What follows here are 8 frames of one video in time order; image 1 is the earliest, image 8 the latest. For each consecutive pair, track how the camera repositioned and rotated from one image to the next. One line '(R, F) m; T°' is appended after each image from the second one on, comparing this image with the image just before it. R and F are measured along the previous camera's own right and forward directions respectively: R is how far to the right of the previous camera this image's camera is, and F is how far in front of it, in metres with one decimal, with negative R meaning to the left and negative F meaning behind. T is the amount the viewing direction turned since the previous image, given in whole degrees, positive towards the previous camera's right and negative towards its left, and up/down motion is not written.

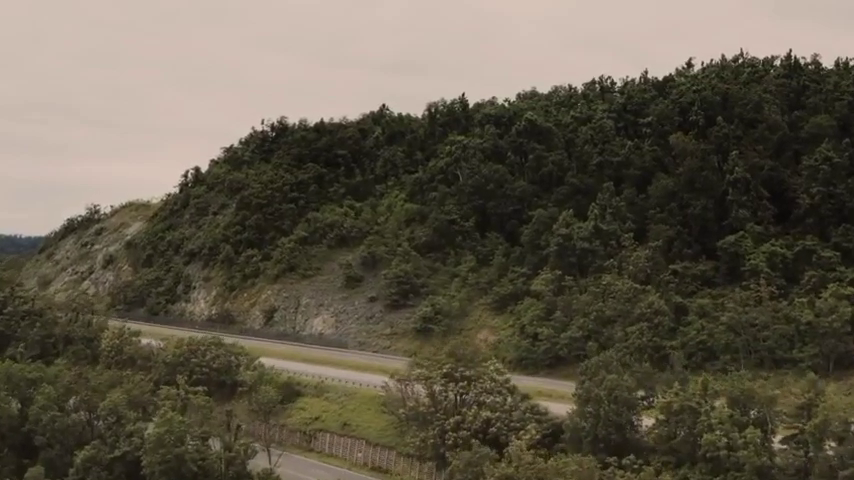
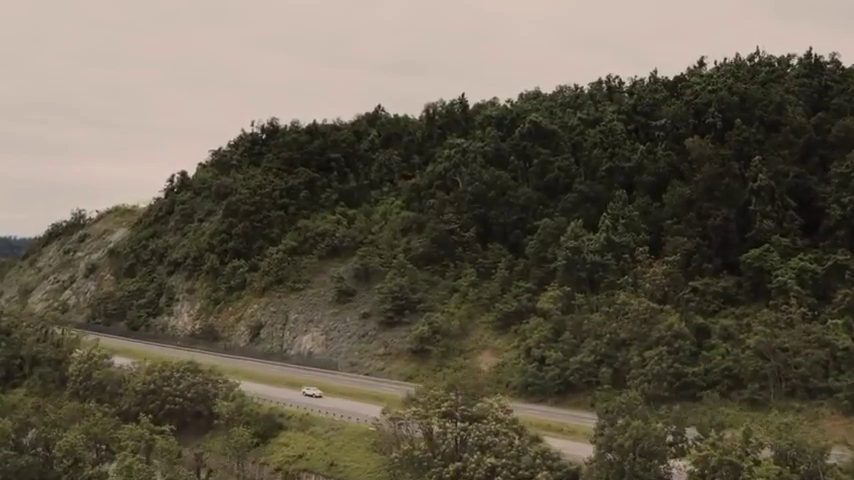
(+0.1, +4.2) m; 0°
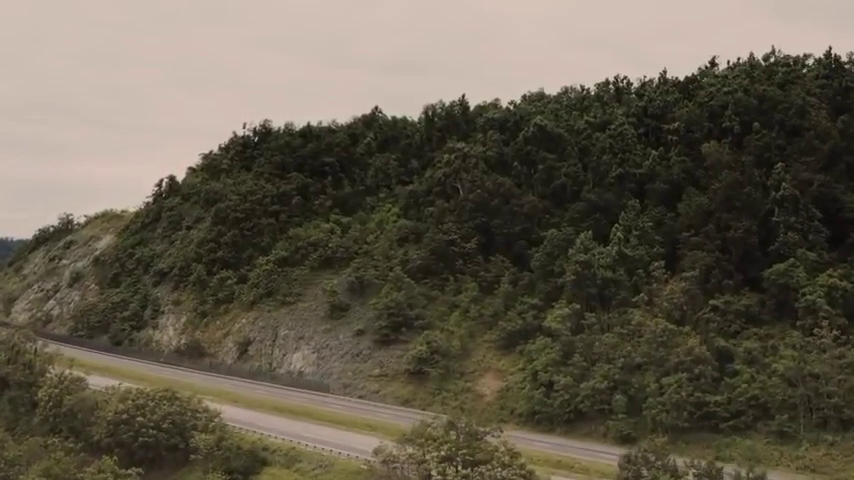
(+0.1, +3.4) m; 0°
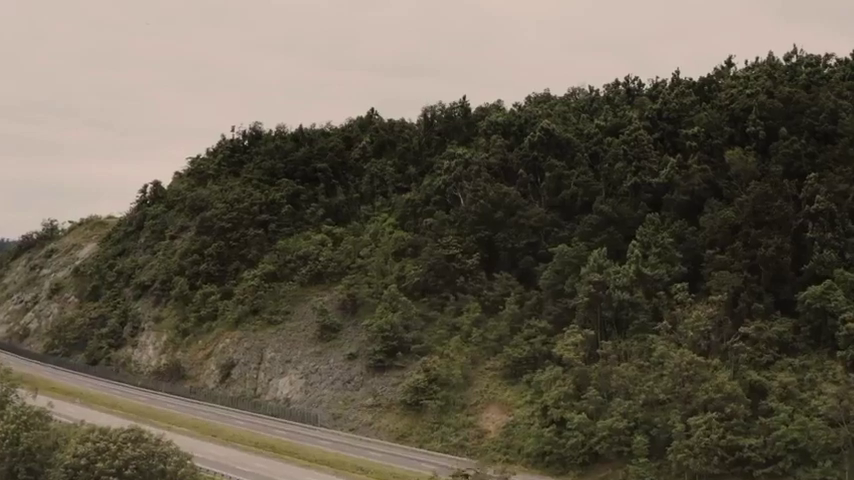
(+0.1, +4.2) m; 0°
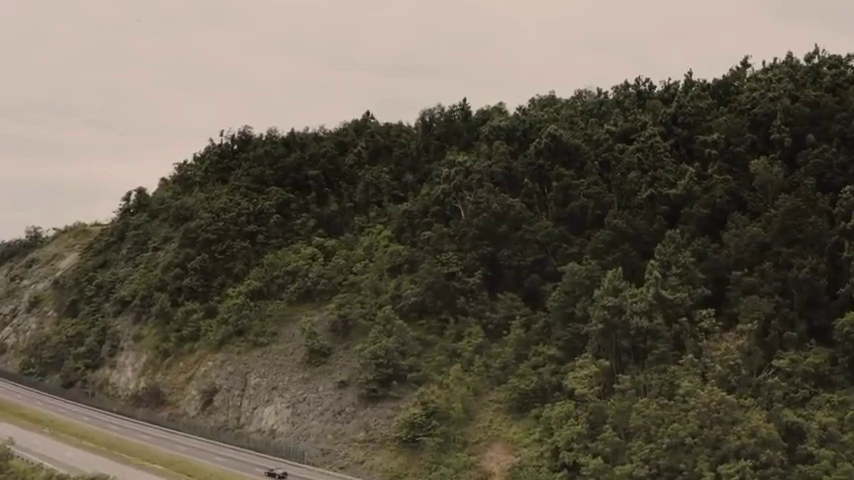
(+0.1, +3.8) m; 0°
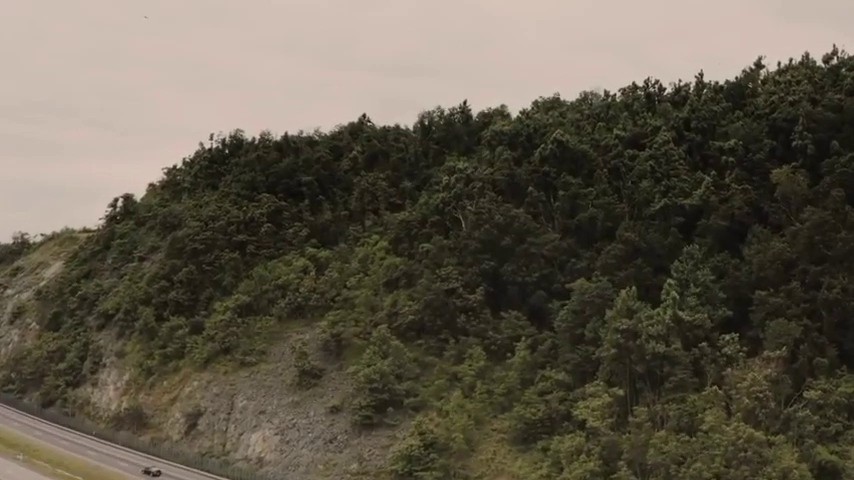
(+0.1, +2.9) m; 0°
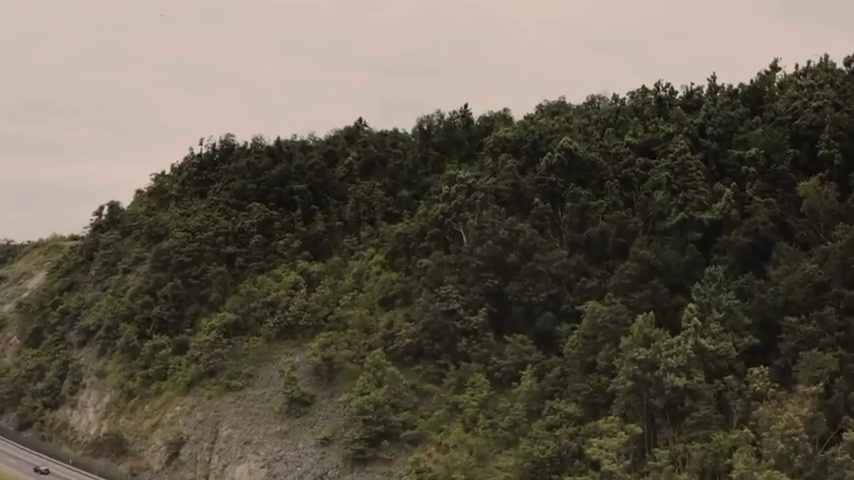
(+0.1, +3.0) m; 0°
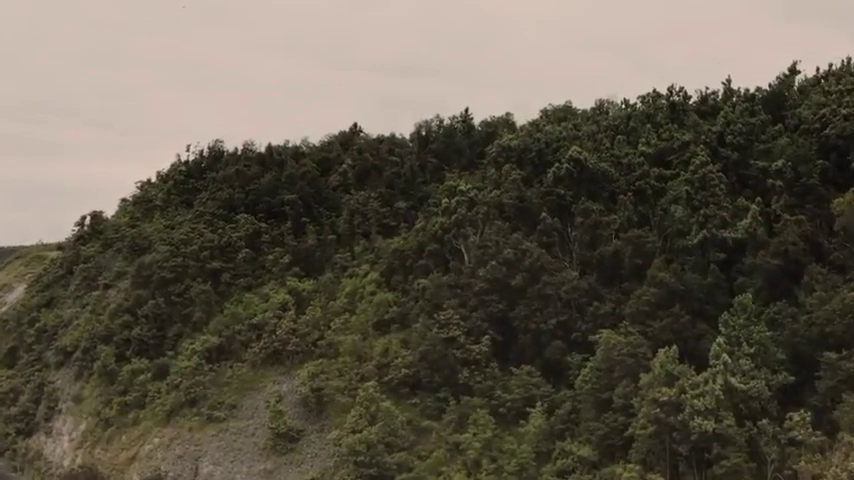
(+0.1, +3.3) m; 0°
